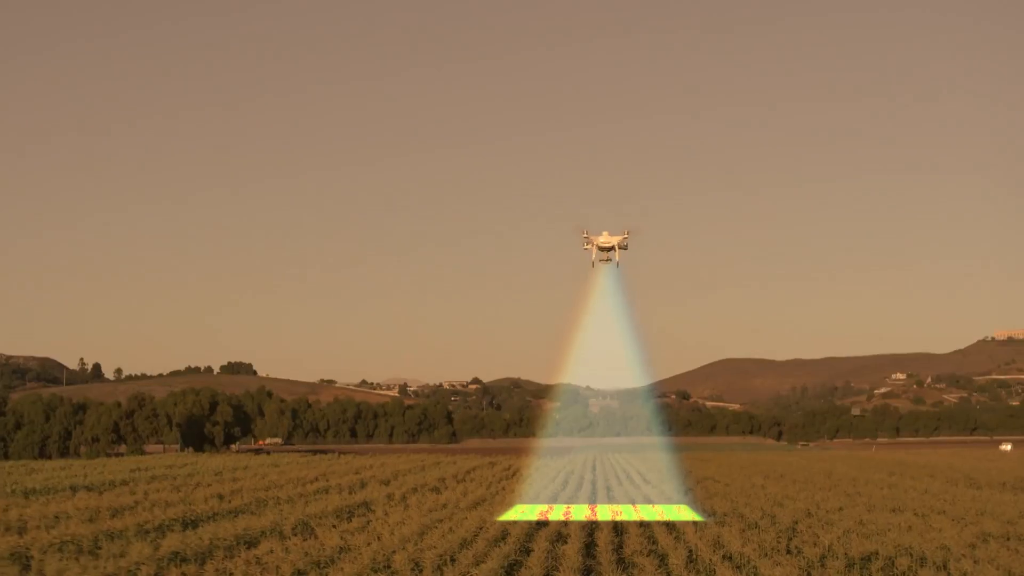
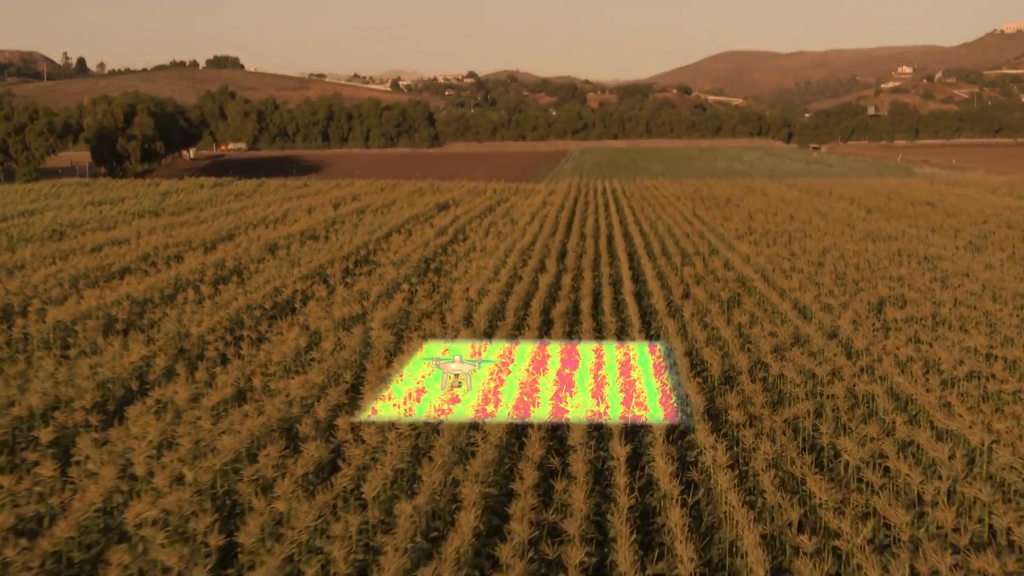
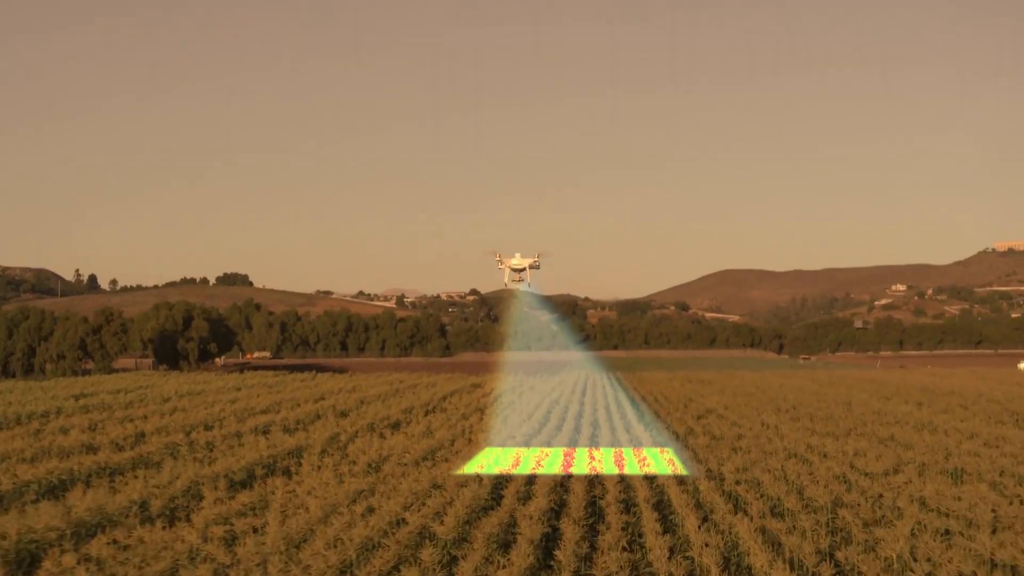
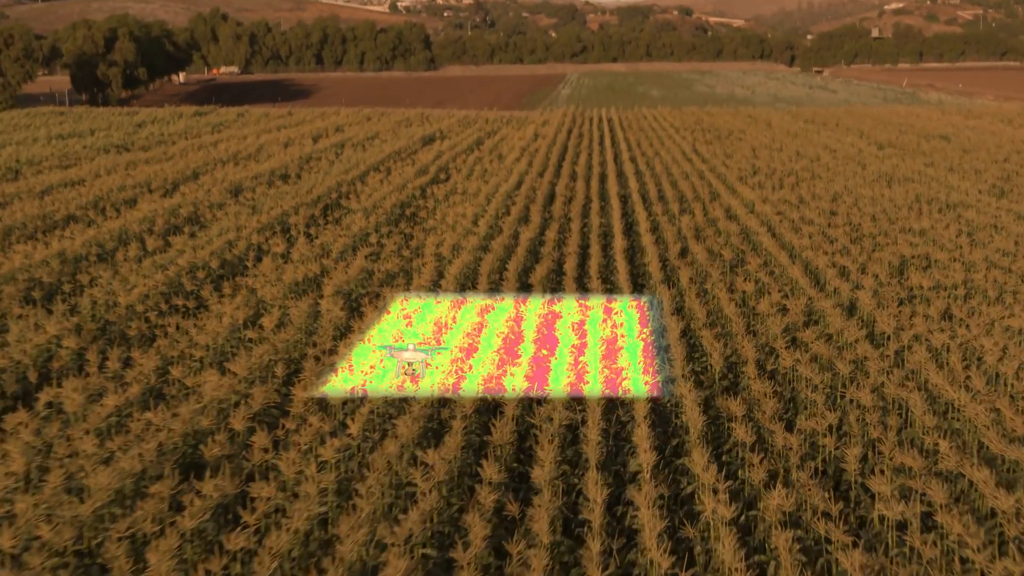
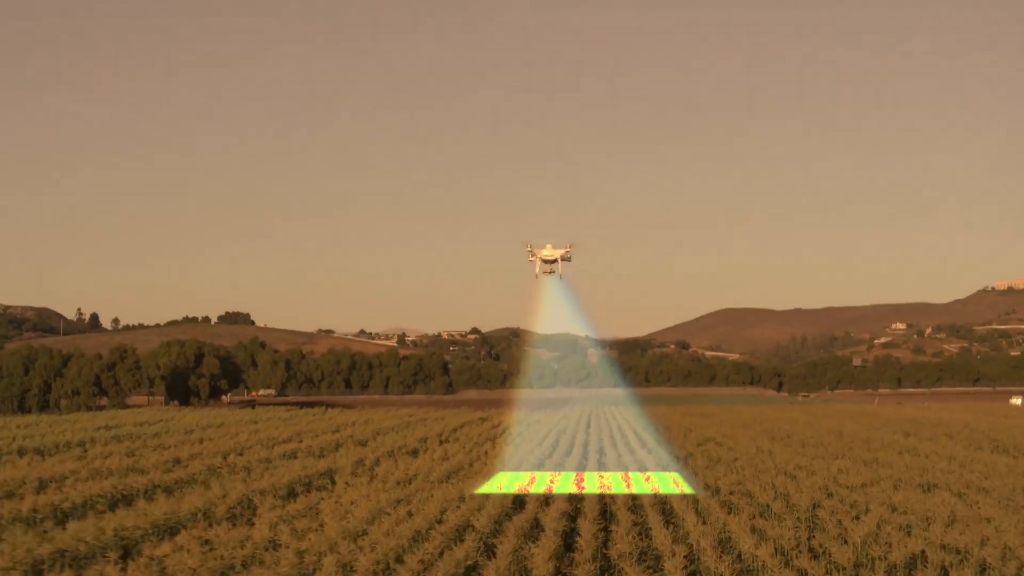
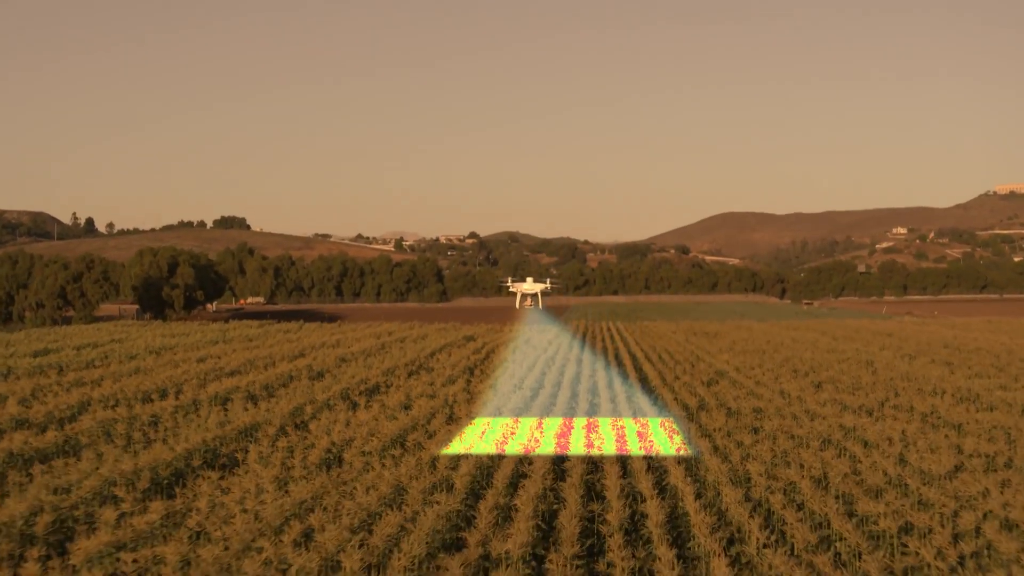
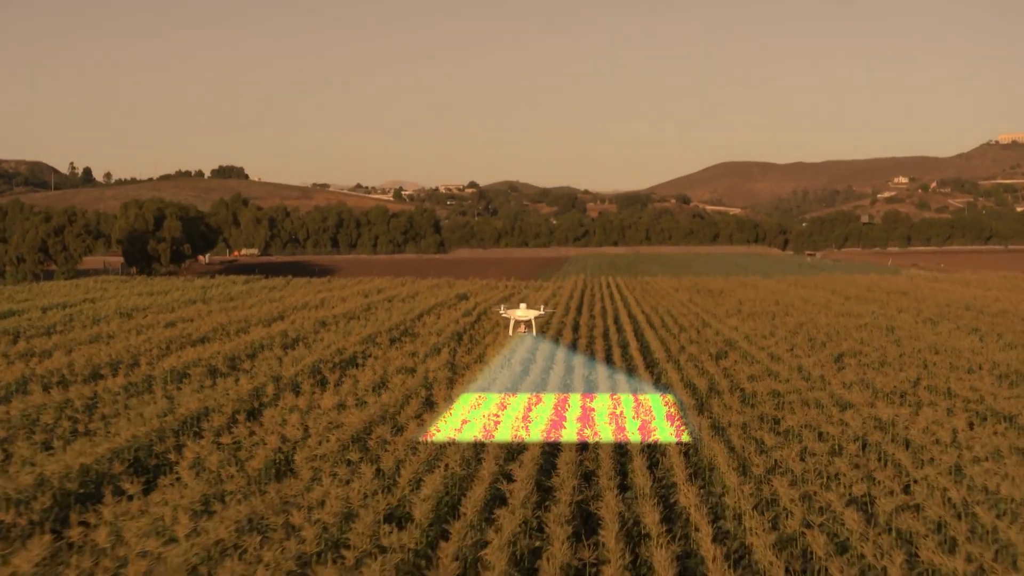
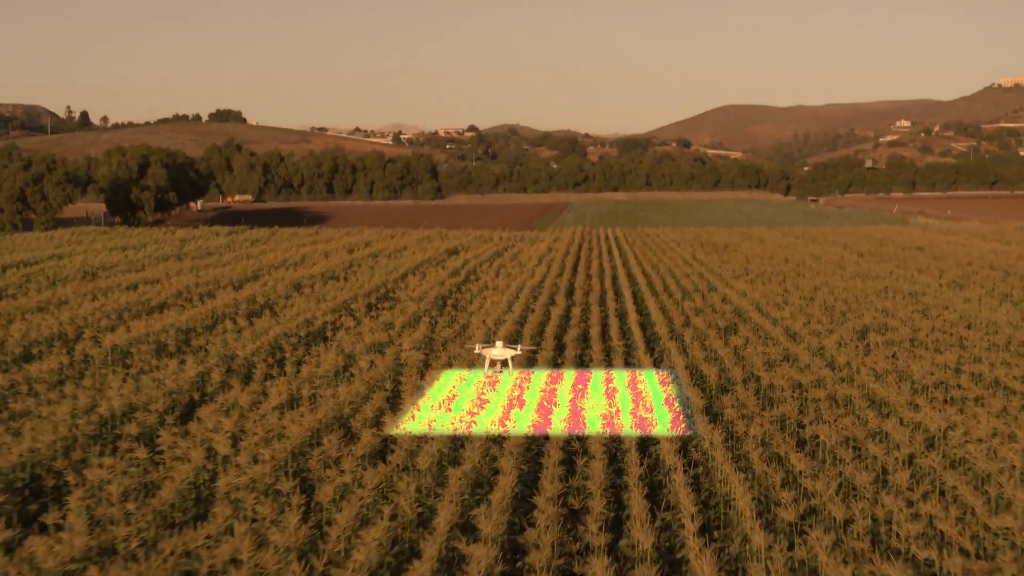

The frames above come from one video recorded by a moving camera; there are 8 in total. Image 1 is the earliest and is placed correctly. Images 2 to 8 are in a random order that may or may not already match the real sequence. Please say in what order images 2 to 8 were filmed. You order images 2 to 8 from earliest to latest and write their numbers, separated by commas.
5, 3, 6, 7, 8, 2, 4
